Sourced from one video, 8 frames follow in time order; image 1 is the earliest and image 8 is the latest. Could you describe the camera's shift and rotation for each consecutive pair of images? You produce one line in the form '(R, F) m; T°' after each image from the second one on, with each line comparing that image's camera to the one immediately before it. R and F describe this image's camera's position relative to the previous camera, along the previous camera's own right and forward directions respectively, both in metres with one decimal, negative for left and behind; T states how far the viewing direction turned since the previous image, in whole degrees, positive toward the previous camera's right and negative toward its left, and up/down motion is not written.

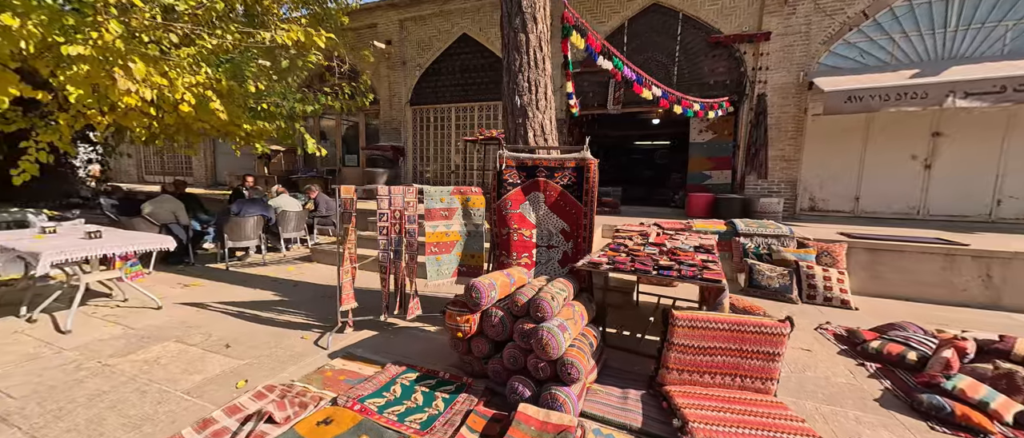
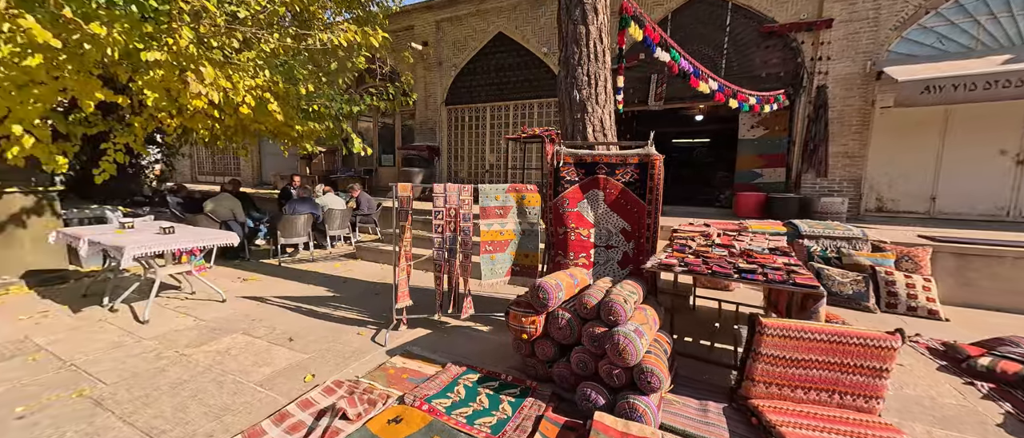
(-0.2, +0.1) m; -4°
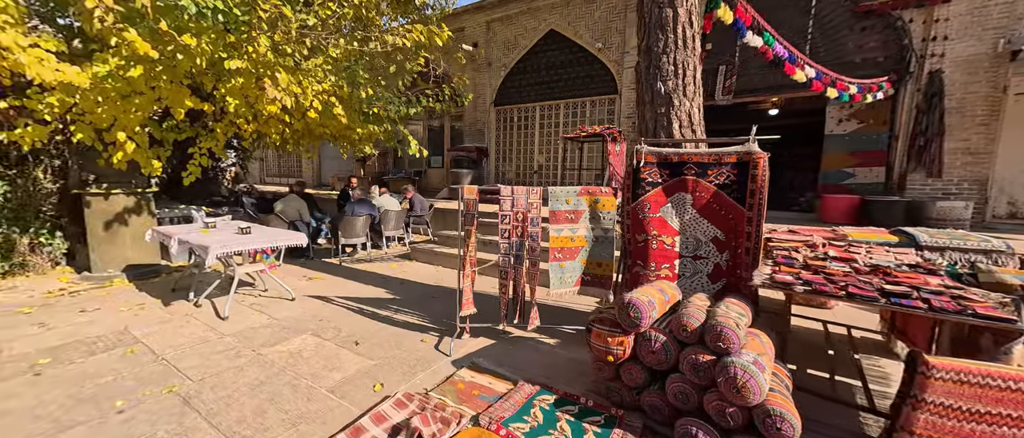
(-0.2, +0.2) m; -7°
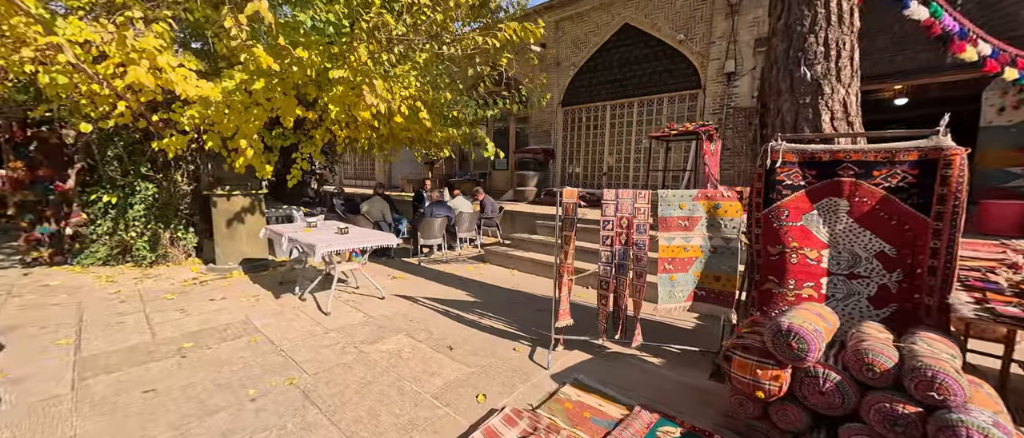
(-0.3, +0.1) m; -9°
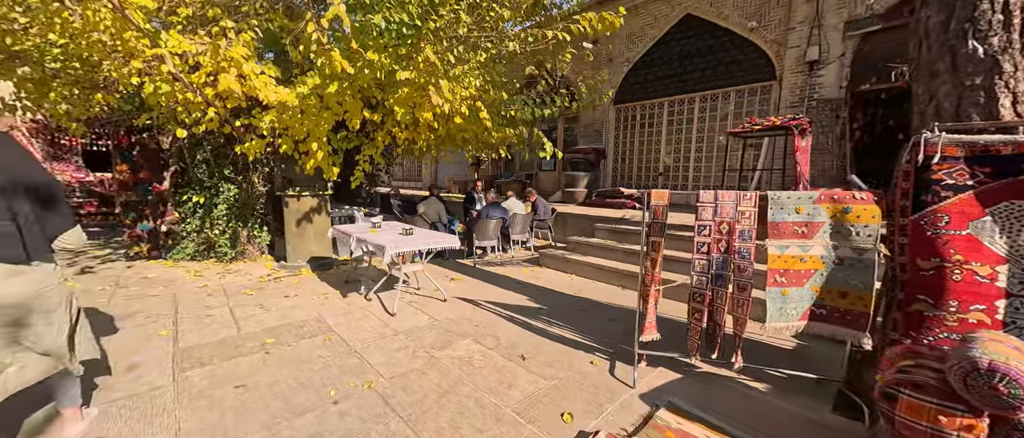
(-0.3, +0.2) m; -7°
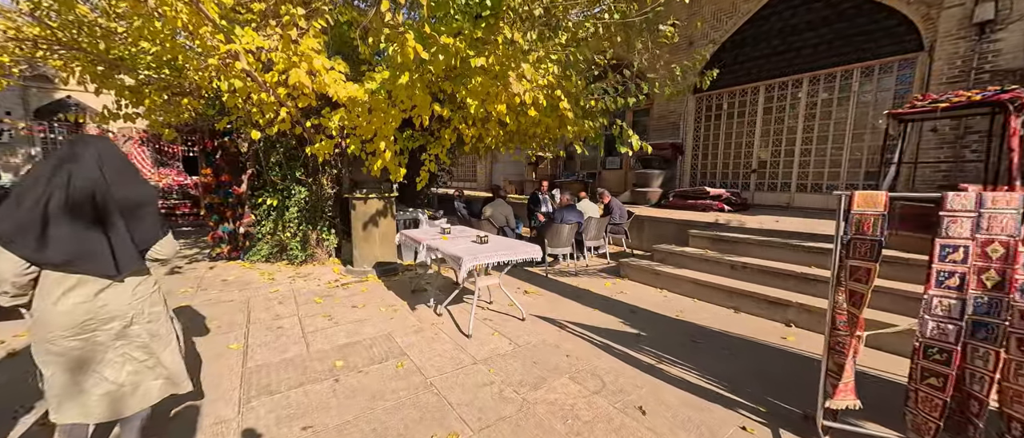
(-0.4, +0.6) m; -8°
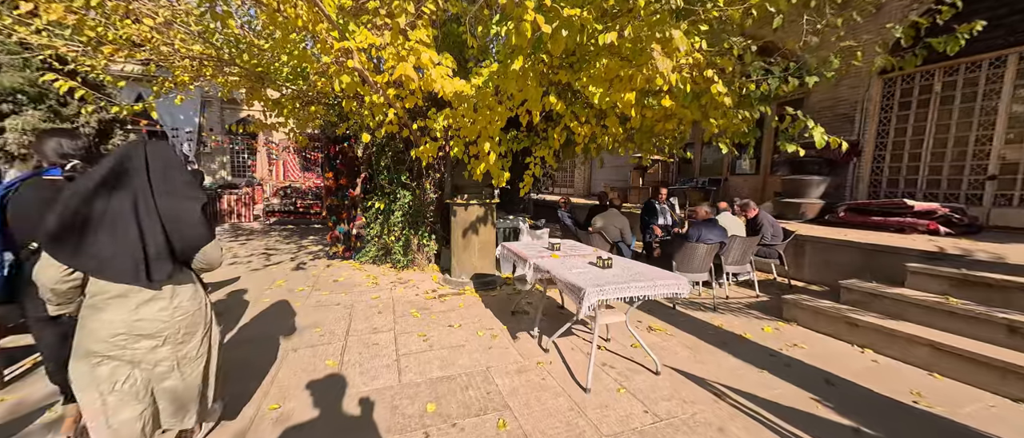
(-0.3, +0.8) m; -14°
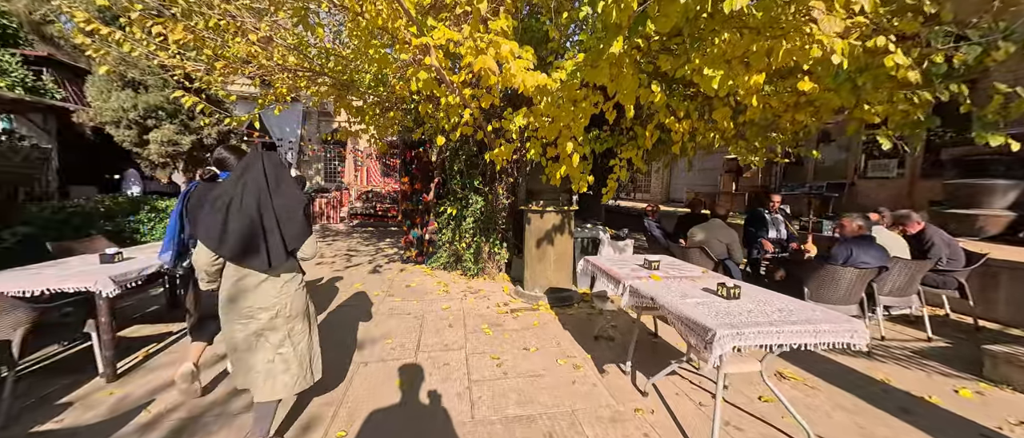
(-0.2, +0.5) m; -10°
